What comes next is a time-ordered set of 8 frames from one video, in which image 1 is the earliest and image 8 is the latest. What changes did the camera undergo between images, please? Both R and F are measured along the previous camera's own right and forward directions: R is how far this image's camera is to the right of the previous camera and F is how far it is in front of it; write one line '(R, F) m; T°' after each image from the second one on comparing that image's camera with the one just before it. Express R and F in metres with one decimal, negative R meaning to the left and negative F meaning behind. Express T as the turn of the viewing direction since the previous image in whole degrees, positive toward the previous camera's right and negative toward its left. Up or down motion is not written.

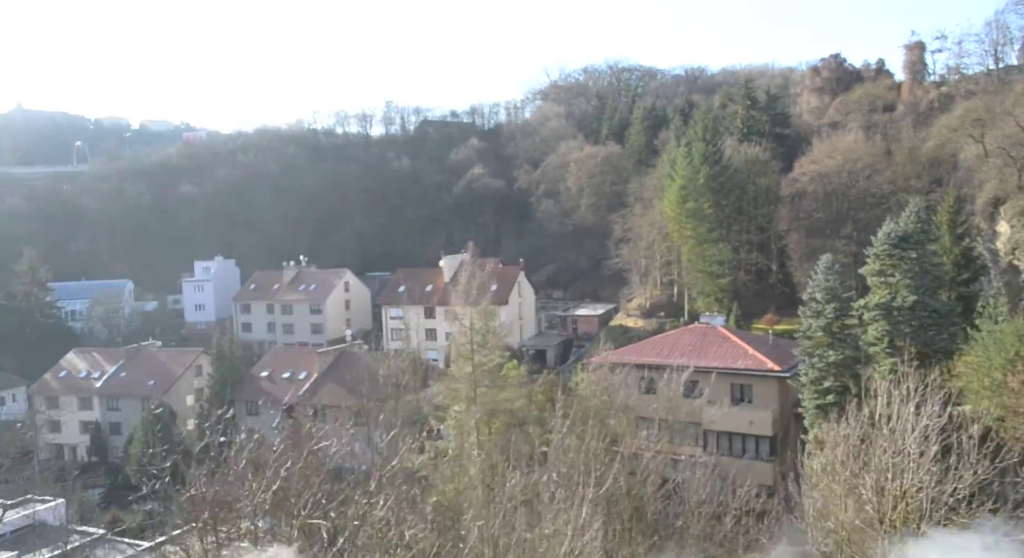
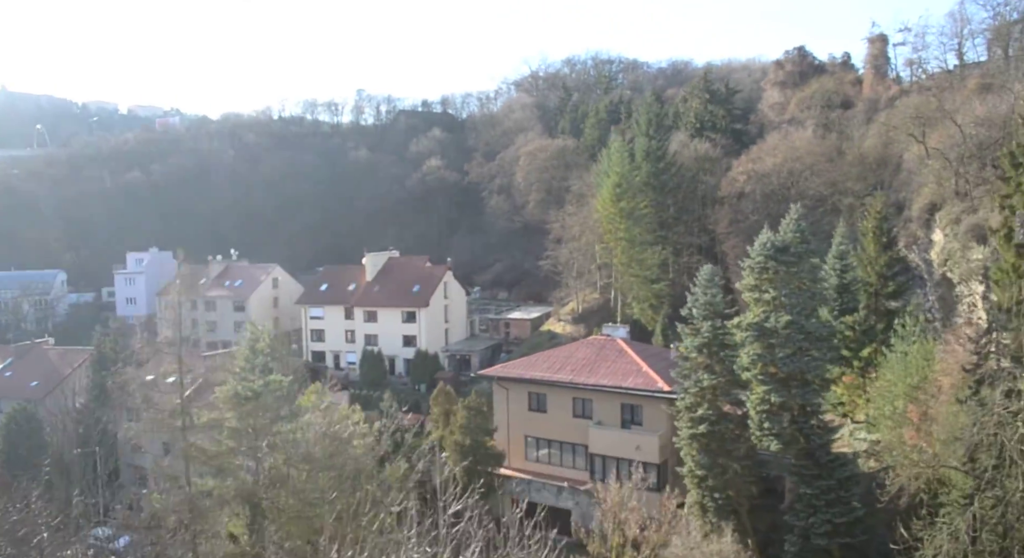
(+3.3, +2.0) m; 0°
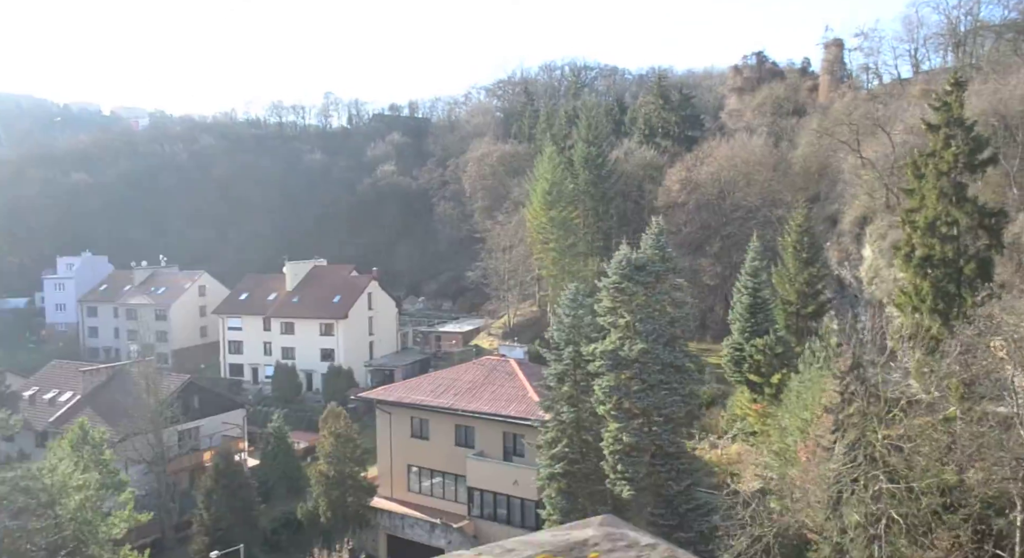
(+2.8, +1.8) m; 0°
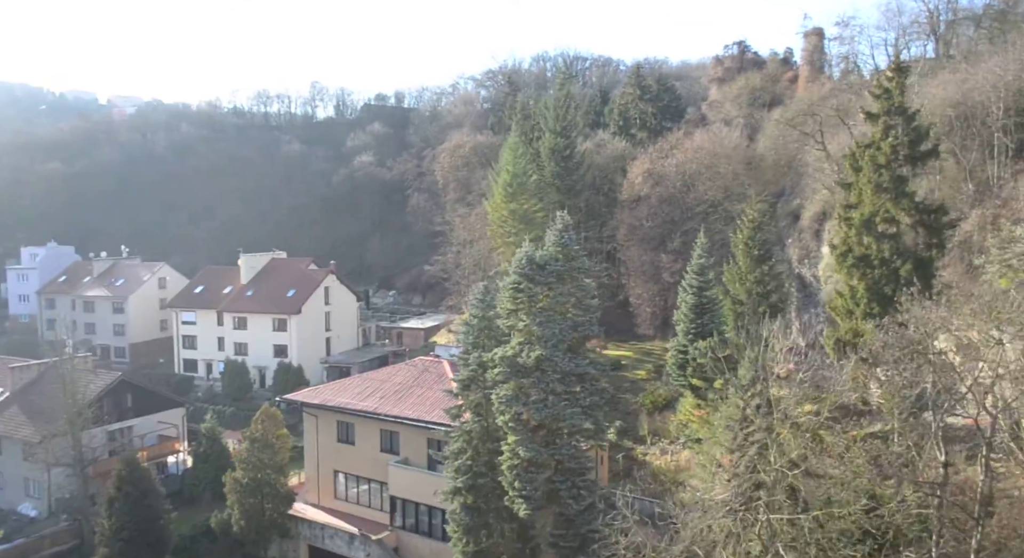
(+1.7, +1.0) m; 0°
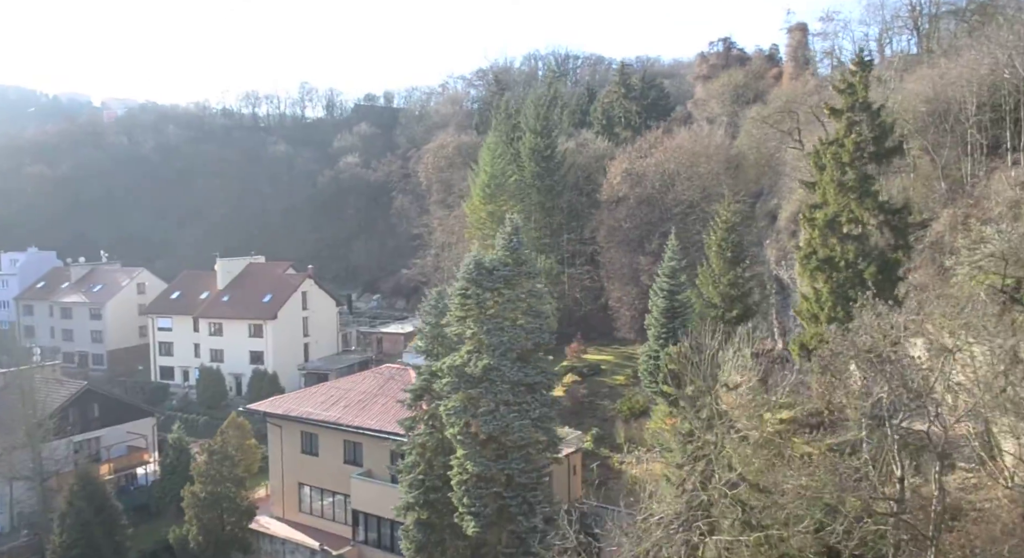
(+0.8, +0.4) m; 0°
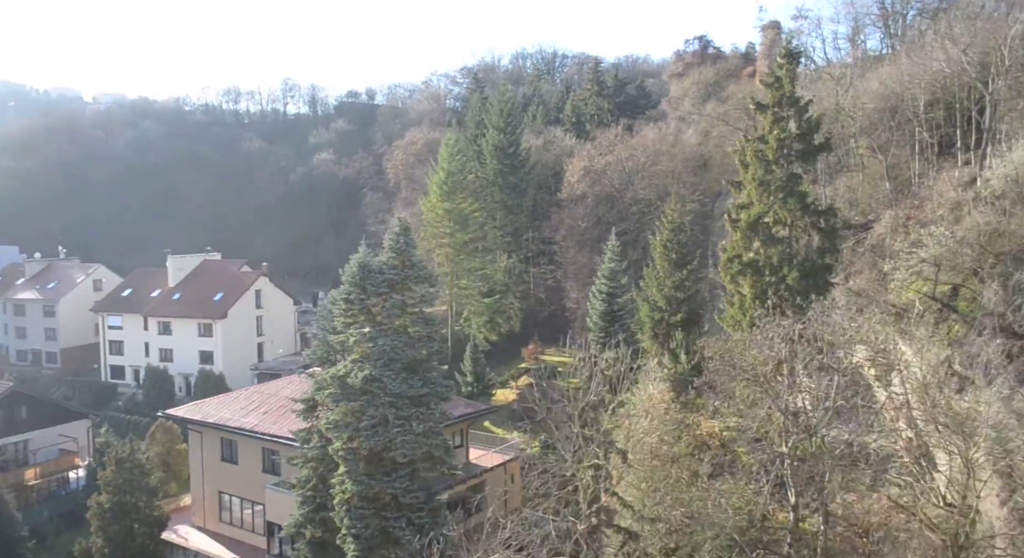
(+1.4, +0.8) m; 0°
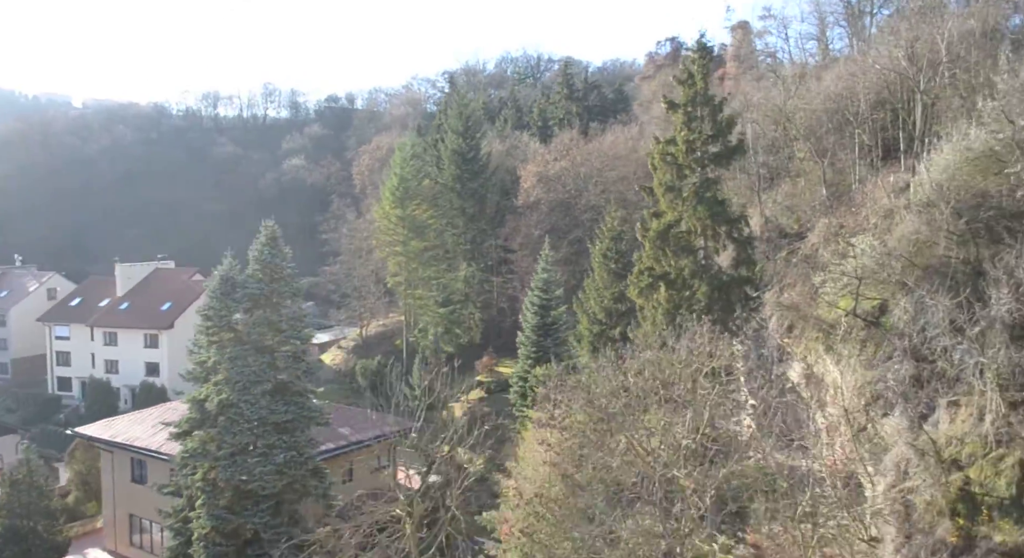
(+1.4, +0.9) m; 0°
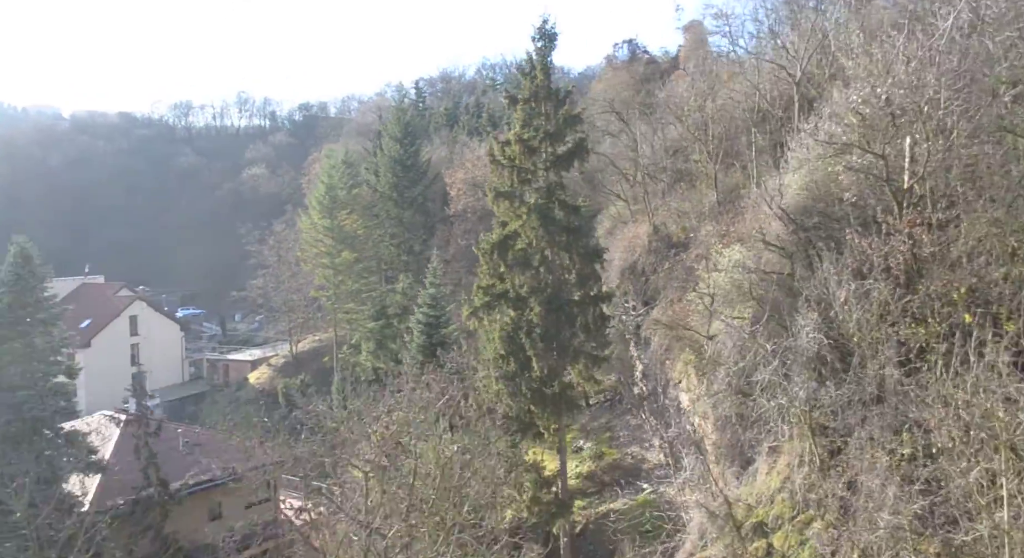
(+2.2, +1.3) m; 0°
